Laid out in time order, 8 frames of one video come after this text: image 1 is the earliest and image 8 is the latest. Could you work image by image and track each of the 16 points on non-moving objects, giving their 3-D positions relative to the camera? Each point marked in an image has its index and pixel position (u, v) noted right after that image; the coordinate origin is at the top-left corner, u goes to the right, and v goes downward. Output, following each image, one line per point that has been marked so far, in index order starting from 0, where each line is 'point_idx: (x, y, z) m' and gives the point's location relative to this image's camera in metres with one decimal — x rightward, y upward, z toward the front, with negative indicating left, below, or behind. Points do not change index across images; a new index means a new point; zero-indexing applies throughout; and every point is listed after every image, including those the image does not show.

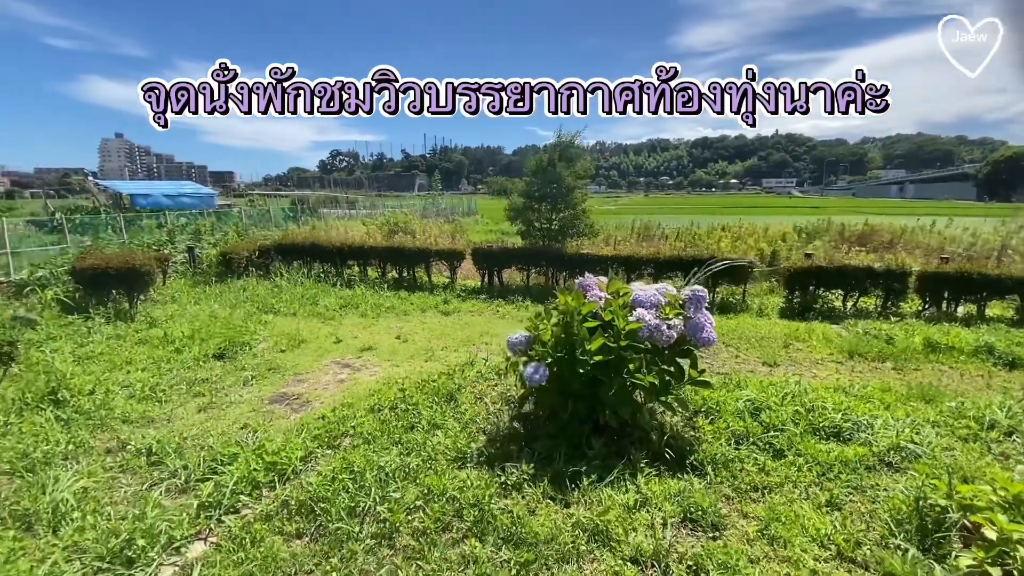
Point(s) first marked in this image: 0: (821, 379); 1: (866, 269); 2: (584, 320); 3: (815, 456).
0: (+3.4, -1.0, +5.3) m
1: (+6.1, +0.3, +8.3) m
2: (+0.5, -0.3, +3.7) m
3: (+2.3, -1.3, +3.6) m
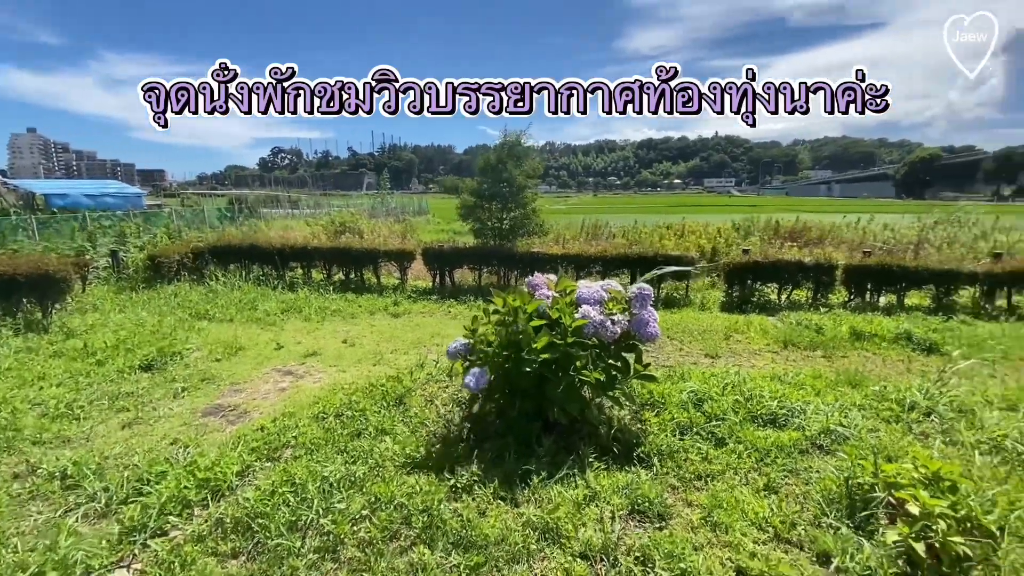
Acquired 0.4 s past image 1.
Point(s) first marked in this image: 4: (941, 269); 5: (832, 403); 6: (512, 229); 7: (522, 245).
0: (+2.8, -0.9, +5.6) m
1: (+5.3, +0.4, +8.8) m
2: (+0.1, -0.2, +3.7) m
3: (+1.9, -1.2, +3.7) m
4: (+7.5, +0.3, +8.4) m
5: (+2.9, -1.1, +4.4) m
6: (-0.1, +1.4, +10.9) m
7: (+0.2, +0.9, +10.4) m
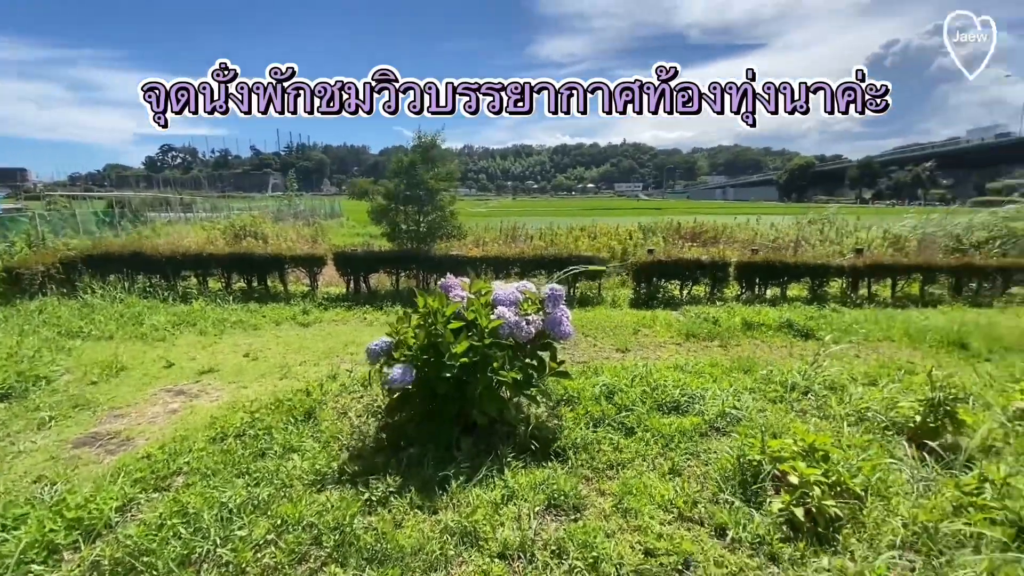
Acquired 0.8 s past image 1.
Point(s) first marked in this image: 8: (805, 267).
0: (+1.9, -0.9, +5.9) m
1: (+3.7, +0.5, +9.6) m
2: (-0.5, -0.3, +3.7) m
3: (+1.2, -1.2, +4.0) m
4: (+6.0, +0.5, +9.5) m
5: (+2.2, -1.0, +4.8) m
6: (-1.9, +1.3, +10.7) m
7: (-1.6, +0.9, +10.3) m
8: (+5.8, +0.4, +9.5) m
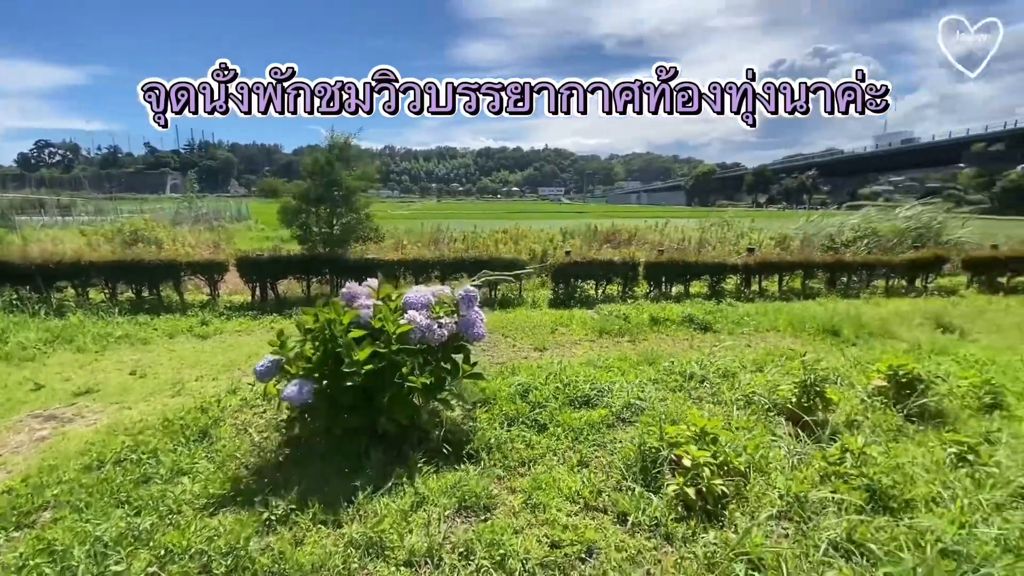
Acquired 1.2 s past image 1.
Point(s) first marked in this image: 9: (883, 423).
0: (+0.8, -0.9, +6.1) m
1: (+2.0, +0.5, +10.0) m
2: (-1.2, -0.3, +3.6) m
3: (+0.5, -1.2, +4.1) m
4: (+4.3, +0.6, +10.3) m
5: (+1.3, -1.0, +5.1) m
6: (-3.7, +1.1, +10.3) m
7: (-3.3, +0.7, +10.0) m
8: (+4.1, +0.5, +10.2) m
9: (+3.2, -1.2, +4.1) m
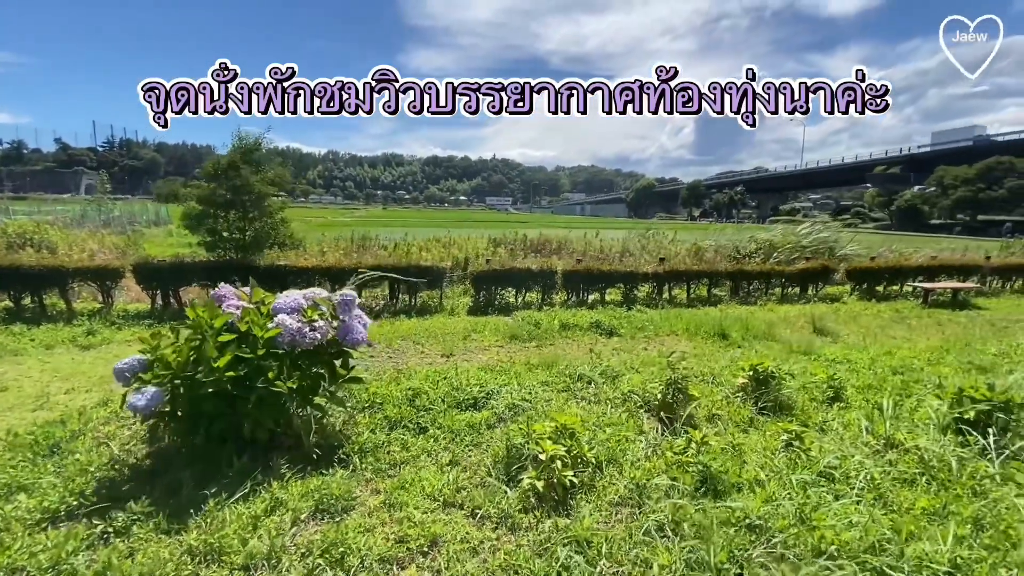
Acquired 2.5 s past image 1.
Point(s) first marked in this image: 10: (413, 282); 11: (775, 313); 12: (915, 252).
0: (-0.4, -1.0, +6.3) m
1: (+0.4, +0.4, +10.3) m
2: (-2.2, -0.3, +3.5) m
3: (-0.5, -1.2, +4.2) m
4: (+2.6, +0.4, +10.8) m
5: (+0.1, -1.1, +5.3) m
6: (-5.4, +1.0, +10.0) m
7: (-5.0, +0.6, +9.7) m
8: (+2.4, +0.3, +10.7) m
9: (+2.1, -1.2, +4.5) m
10: (-2.1, +0.1, +9.8) m
11: (+5.4, -0.5, +9.8) m
12: (+13.1, +1.2, +15.6) m
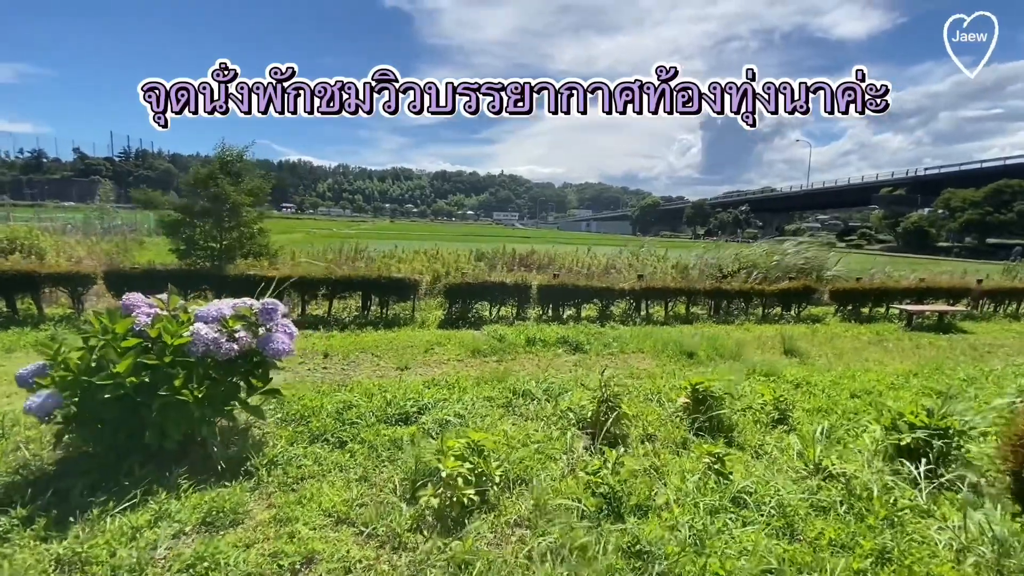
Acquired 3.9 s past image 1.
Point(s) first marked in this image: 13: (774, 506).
0: (-1.1, -1.1, +6.2) m
1: (-0.2, +0.1, +10.2) m
2: (-2.8, -0.4, +3.5) m
3: (-1.2, -1.3, +4.1) m
4: (+2.0, 0.0, +10.7) m
5: (-0.5, -1.2, +5.2) m
6: (-6.0, +0.8, +10.0) m
7: (-5.5, +0.4, +9.7) m
8: (+1.8, 0.0, +10.6) m
9: (+1.4, -1.4, +4.3) m
10: (-2.6, -0.1, +9.8) m
11: (+4.8, -0.9, +9.7) m
12: (+12.7, +0.5, +15.4) m
13: (+1.8, -1.5, +3.2) m
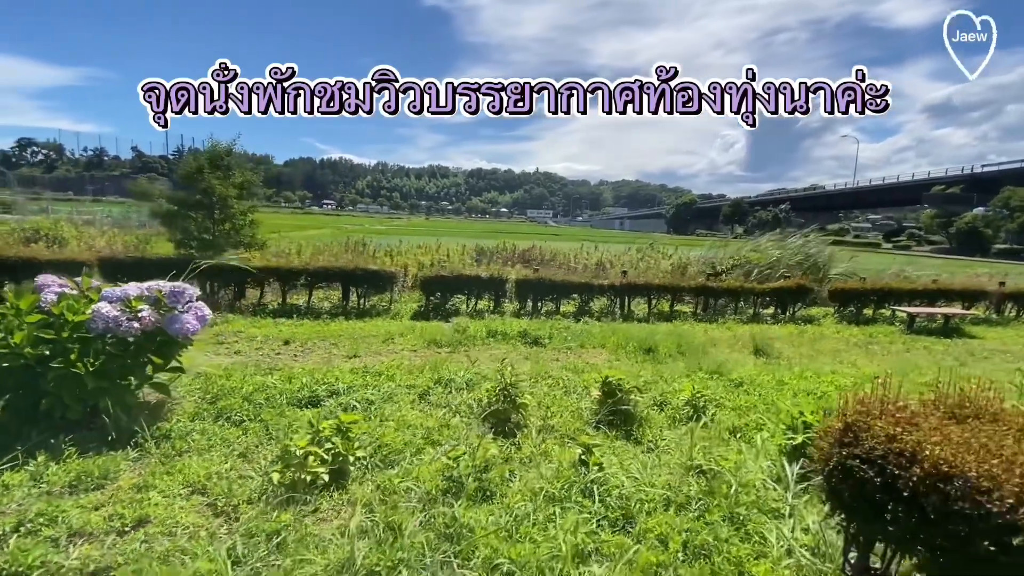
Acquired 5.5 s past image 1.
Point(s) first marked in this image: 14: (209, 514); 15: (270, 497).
0: (-1.9, -1.0, +6.3) m
1: (-0.7, +0.2, +10.3) m
2: (-3.8, -0.2, +3.7) m
3: (-2.2, -1.2, +4.3) m
4: (+1.6, +0.1, +10.6) m
5: (-1.4, -1.1, +5.3) m
6: (-6.4, +1.0, +10.5) m
7: (-6.0, +0.6, +10.1) m
8: (+1.4, +0.1, +10.6) m
9: (+0.5, -1.3, +4.3) m
10: (-3.1, 0.0, +10.1) m
11: (+4.3, -0.9, +9.4) m
12: (+12.5, +0.4, +14.5) m
13: (+0.7, -1.4, +3.2) m
14: (-1.9, -1.4, +3.0) m
15: (-1.6, -1.4, +3.1) m
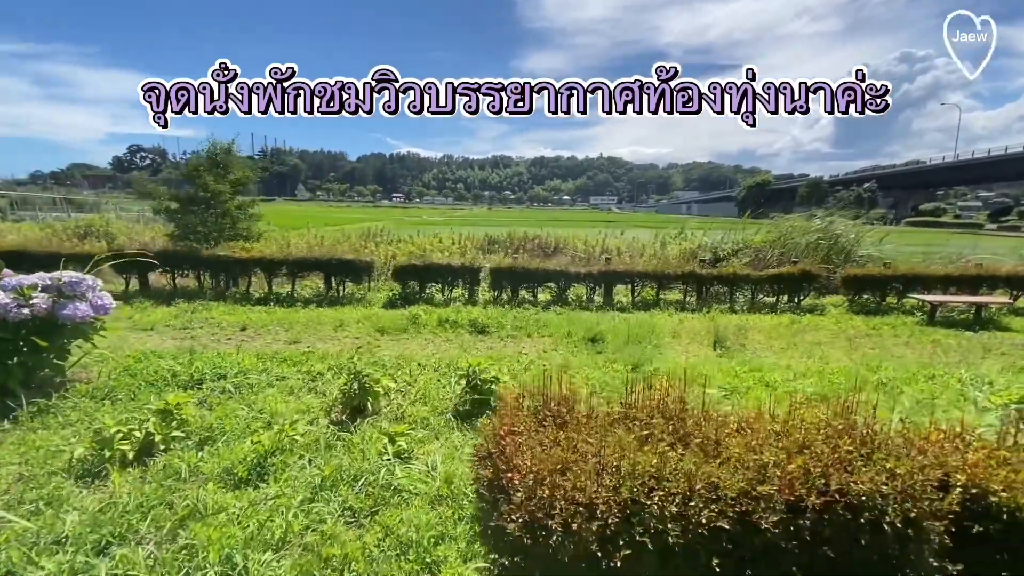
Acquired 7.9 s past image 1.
0: (-3.0, -0.8, +6.6) m
1: (-1.3, +0.5, +10.3) m
2: (-5.3, -0.1, +4.3) m
3: (-3.5, -1.1, +4.6) m
4: (+1.0, +0.4, +10.3) m
5: (-2.6, -0.9, +5.5) m
6: (-6.9, +1.3, +11.3) m
7: (-6.6, +0.9, +10.9) m
8: (+0.8, +0.3, +10.3) m
9: (-0.9, -1.2, +4.3) m
10: (-3.7, +0.3, +10.4) m
11: (+3.5, -0.6, +8.8) m
12: (+12.4, +0.8, +12.7) m
13: (-0.8, -1.3, +3.1) m
14: (-3.4, -1.3, +3.3) m
15: (-3.1, -1.3, +3.4) m
